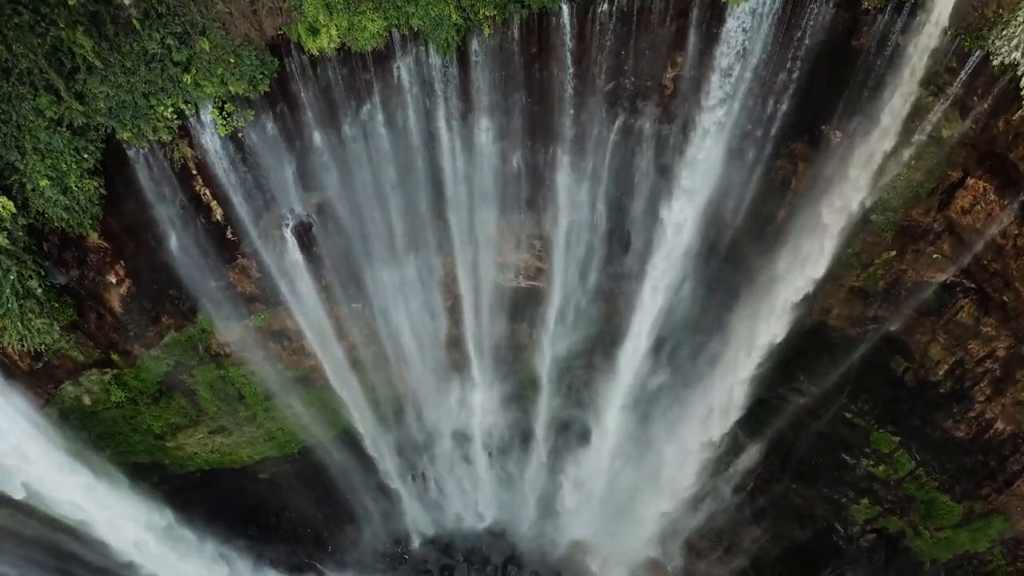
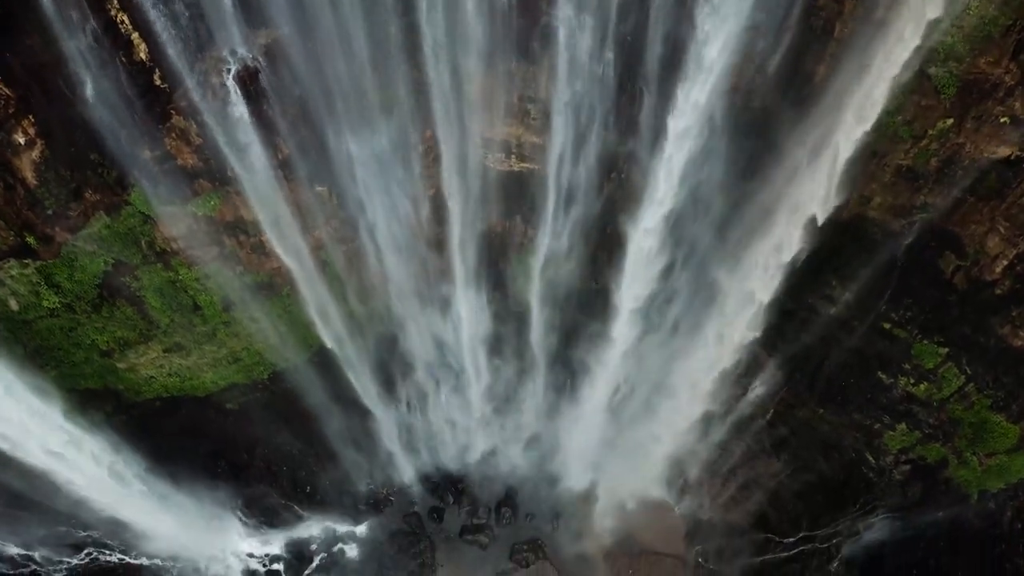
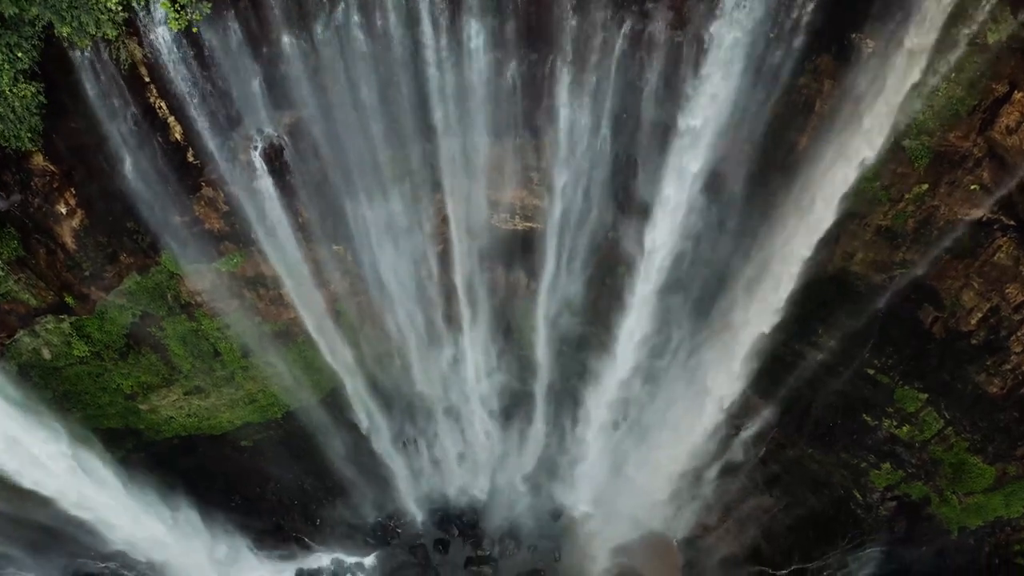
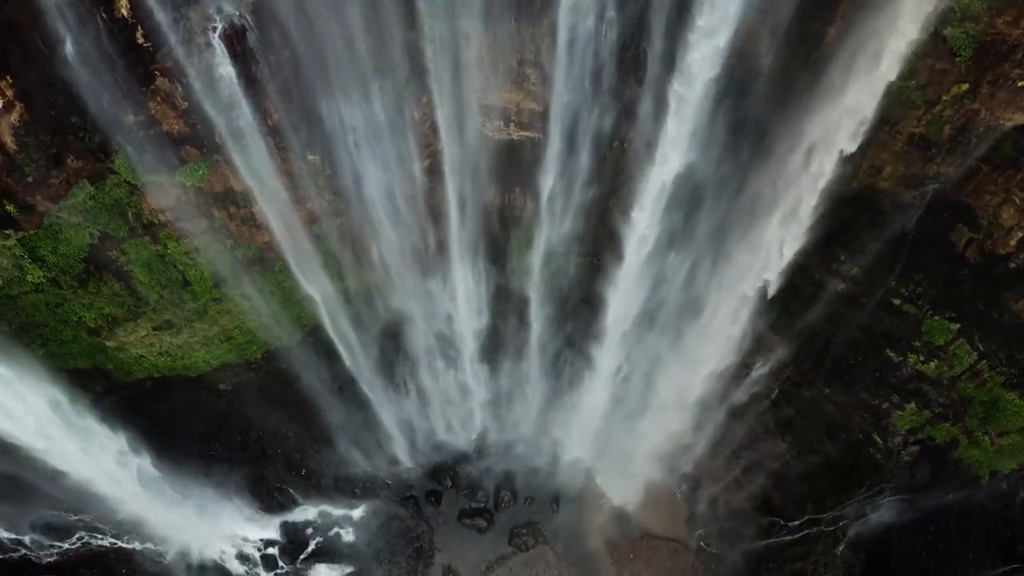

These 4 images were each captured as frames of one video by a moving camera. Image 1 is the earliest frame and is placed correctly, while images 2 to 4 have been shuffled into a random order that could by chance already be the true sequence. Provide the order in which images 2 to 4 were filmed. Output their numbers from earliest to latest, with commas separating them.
3, 2, 4
